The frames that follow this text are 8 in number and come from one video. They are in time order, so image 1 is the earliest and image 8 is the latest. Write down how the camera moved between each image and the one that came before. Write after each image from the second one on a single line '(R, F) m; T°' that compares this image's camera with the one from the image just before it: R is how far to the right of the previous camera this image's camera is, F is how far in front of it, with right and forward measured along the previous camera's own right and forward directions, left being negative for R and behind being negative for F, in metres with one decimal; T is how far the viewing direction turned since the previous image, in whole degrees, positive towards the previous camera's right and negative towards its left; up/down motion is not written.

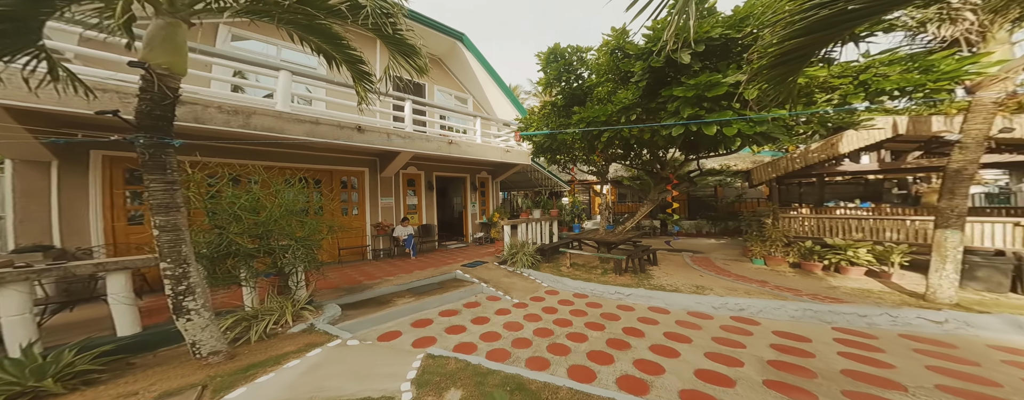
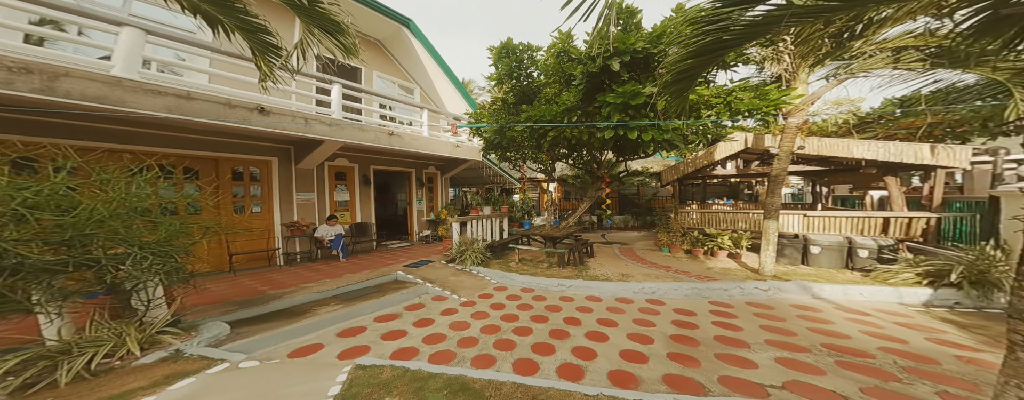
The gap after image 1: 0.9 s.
(-0.1, 0.0) m; +14°
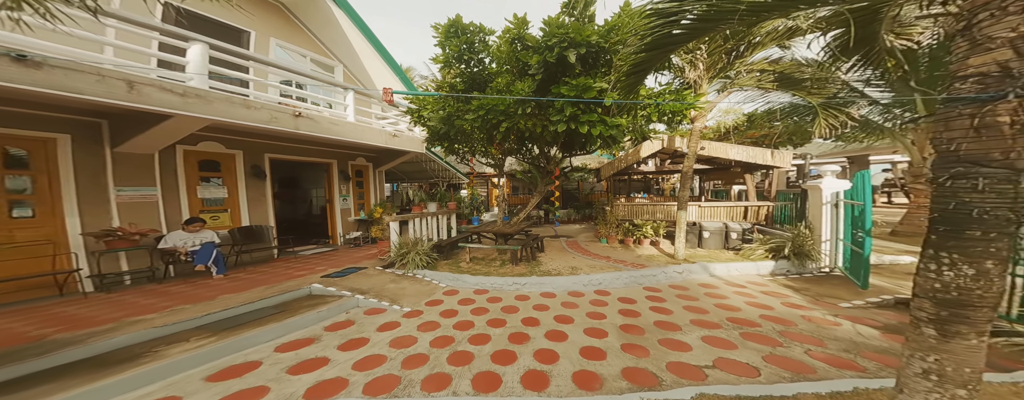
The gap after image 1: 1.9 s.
(0.0, +0.2) m; +11°
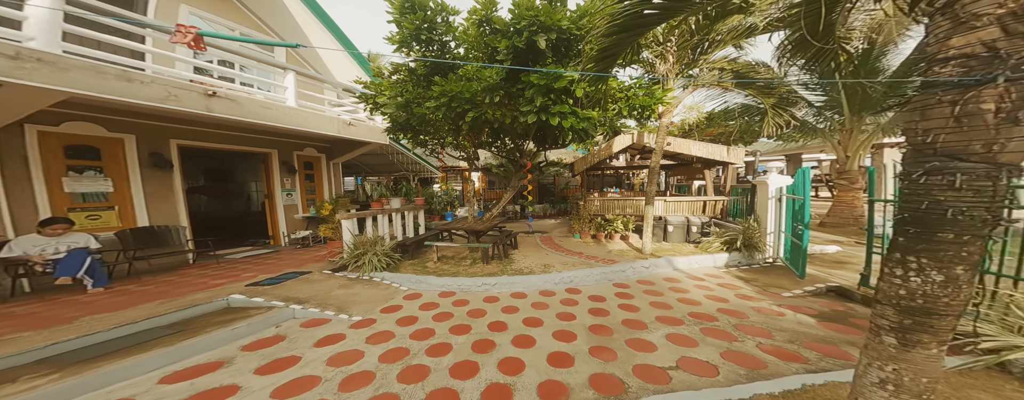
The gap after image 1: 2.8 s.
(+0.1, +0.1) m; +5°
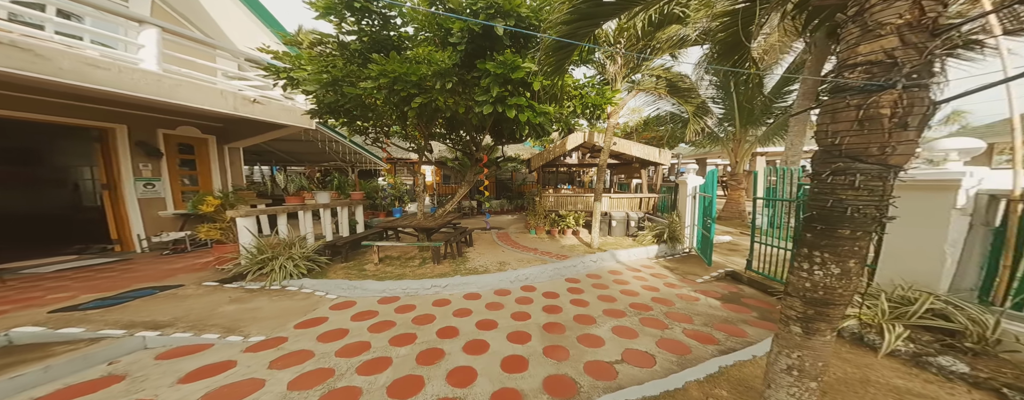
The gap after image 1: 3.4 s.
(+0.1, +0.2) m; +9°
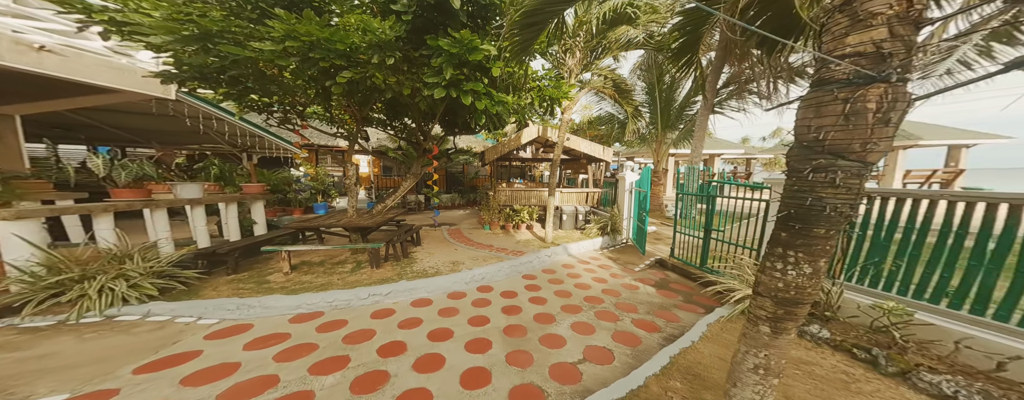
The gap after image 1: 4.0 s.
(0.0, +0.2) m; +10°
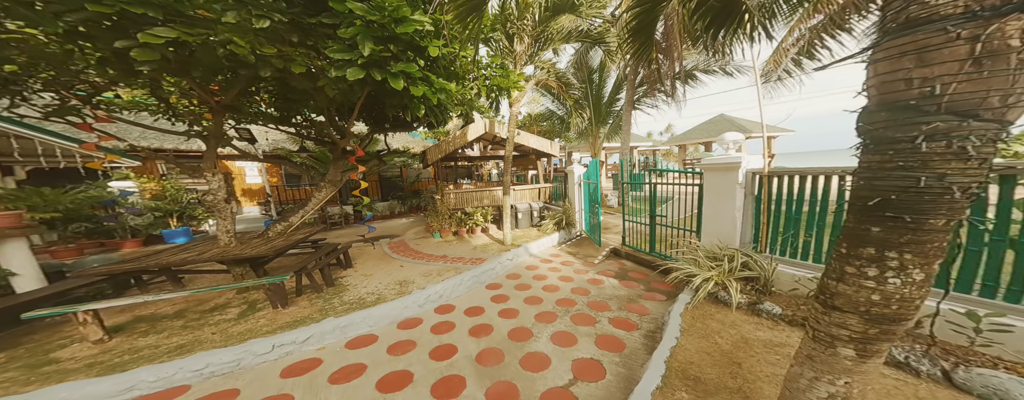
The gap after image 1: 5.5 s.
(-0.1, +0.5) m; +11°
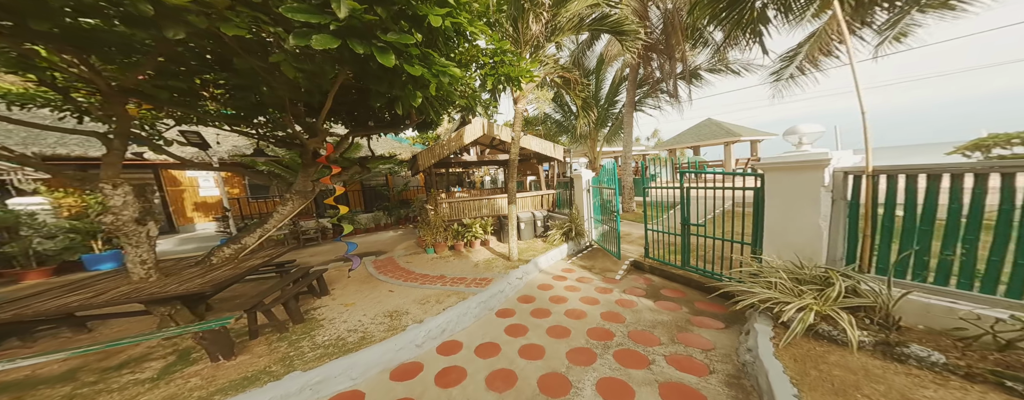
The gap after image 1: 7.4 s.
(-0.4, +0.8) m; +3°
